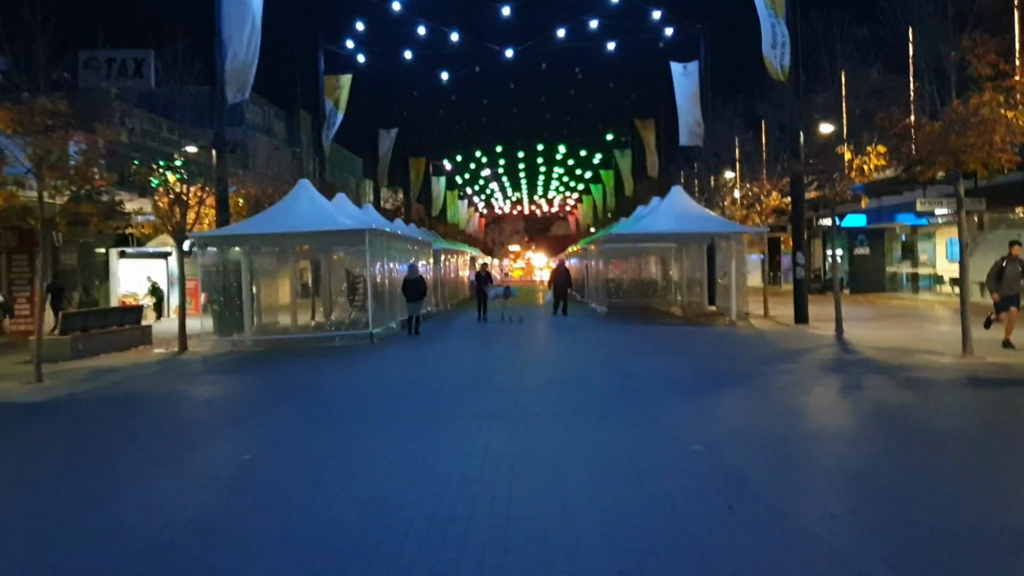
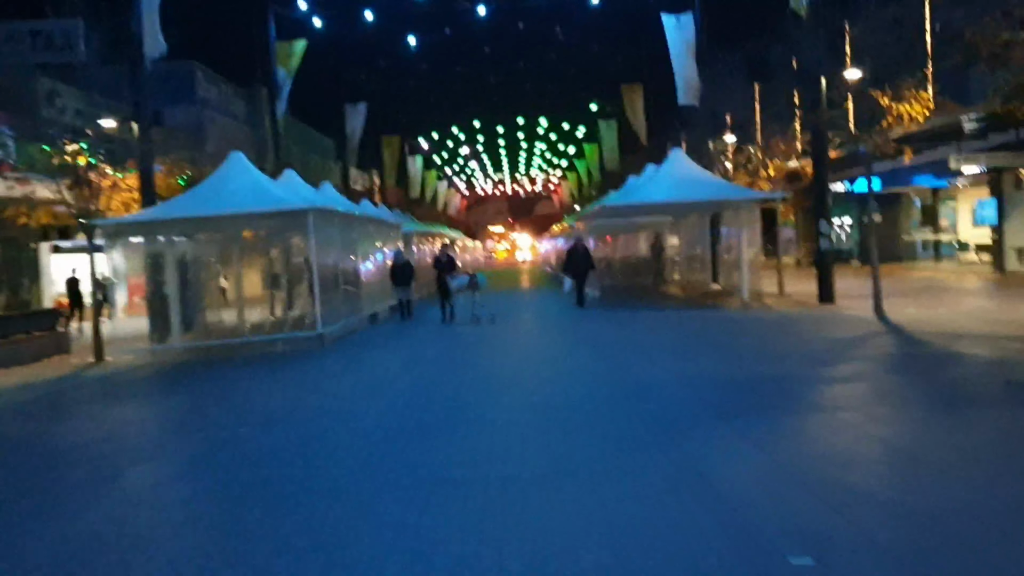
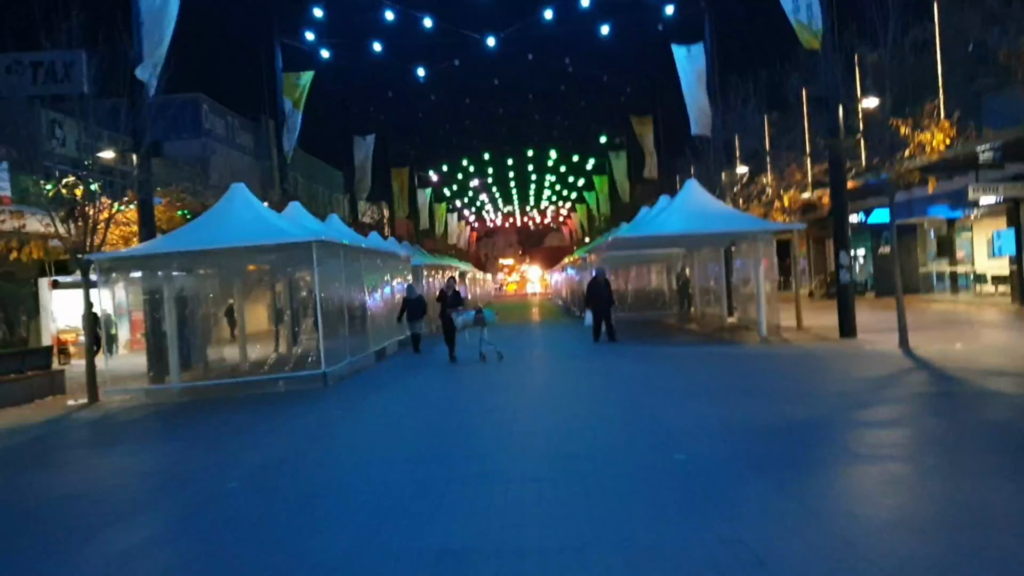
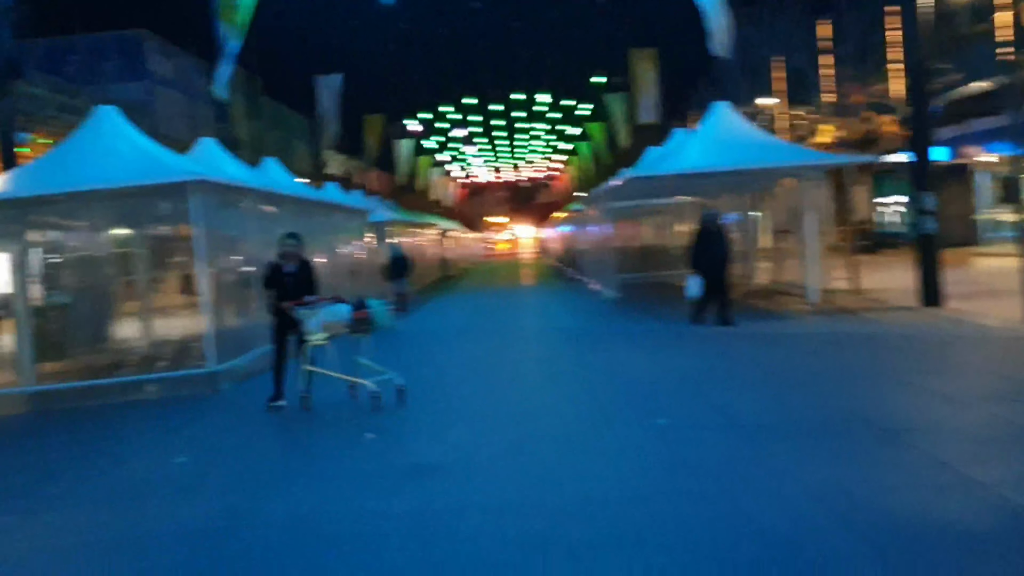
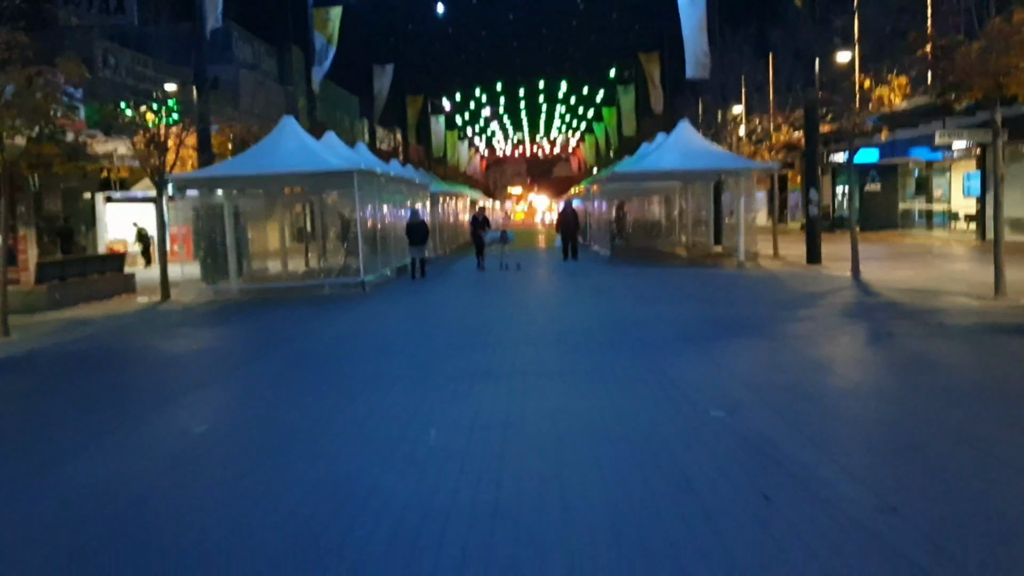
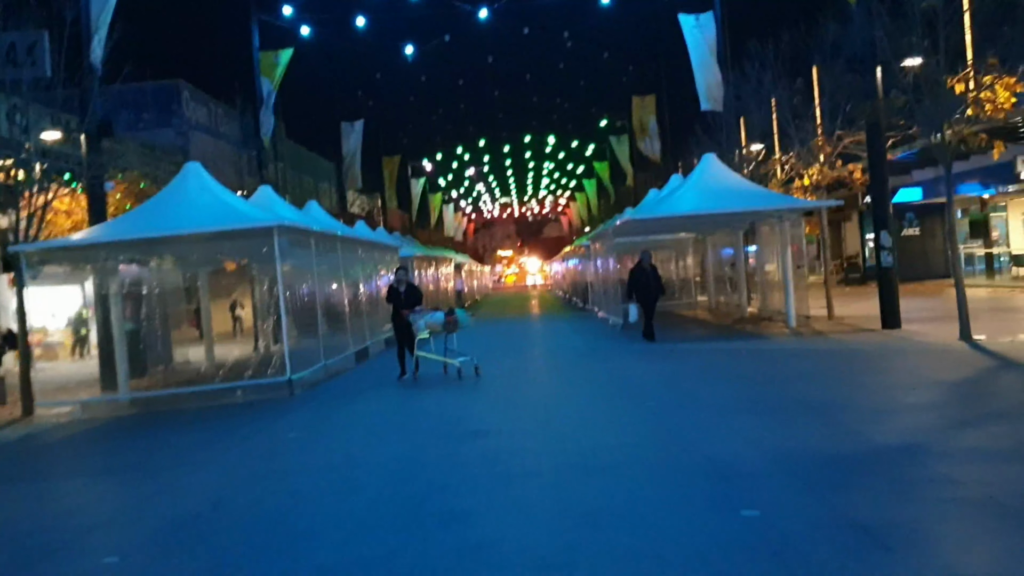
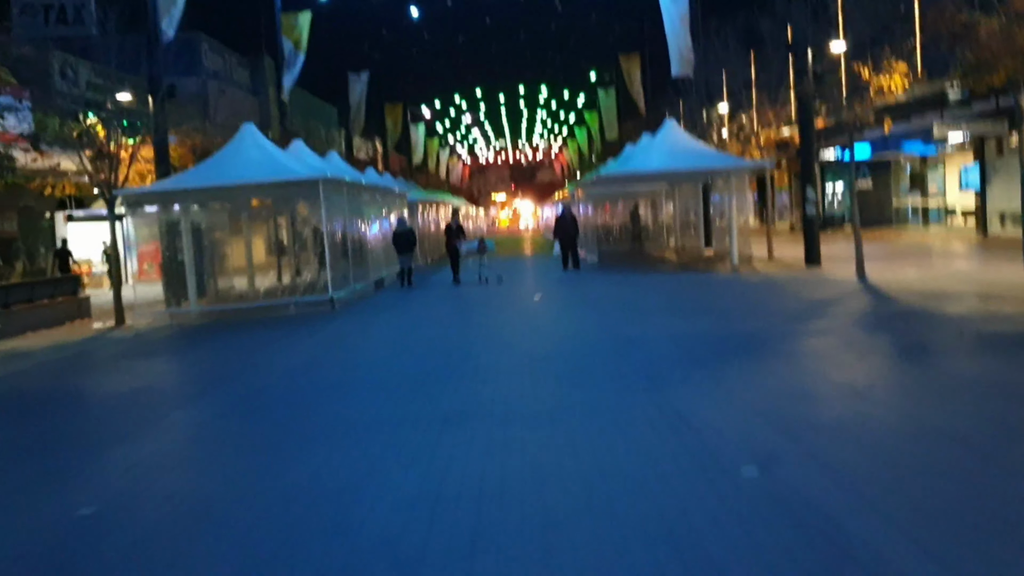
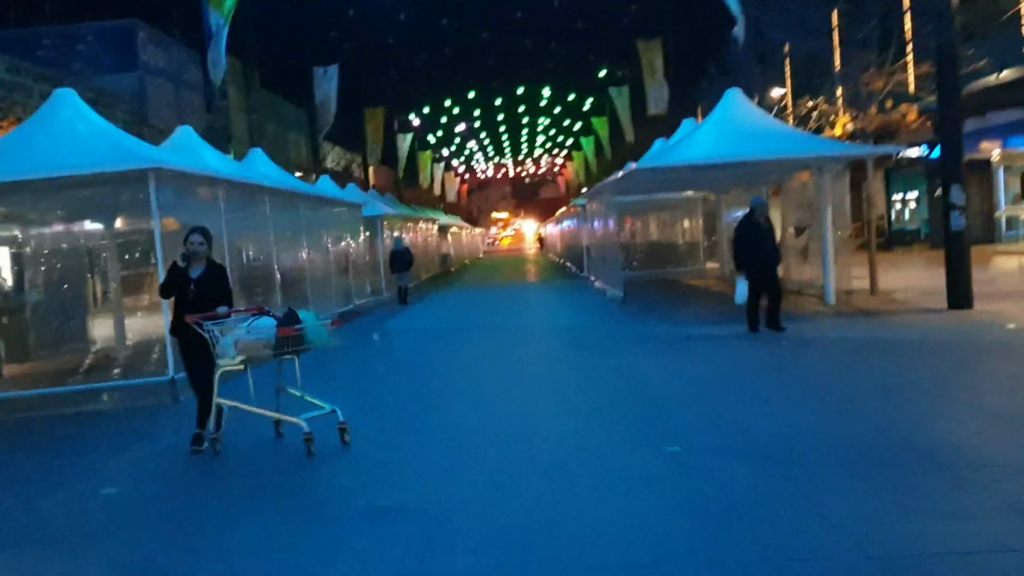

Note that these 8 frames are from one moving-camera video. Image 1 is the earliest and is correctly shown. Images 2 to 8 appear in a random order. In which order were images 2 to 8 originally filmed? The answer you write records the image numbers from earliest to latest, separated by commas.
5, 7, 2, 3, 6, 4, 8
